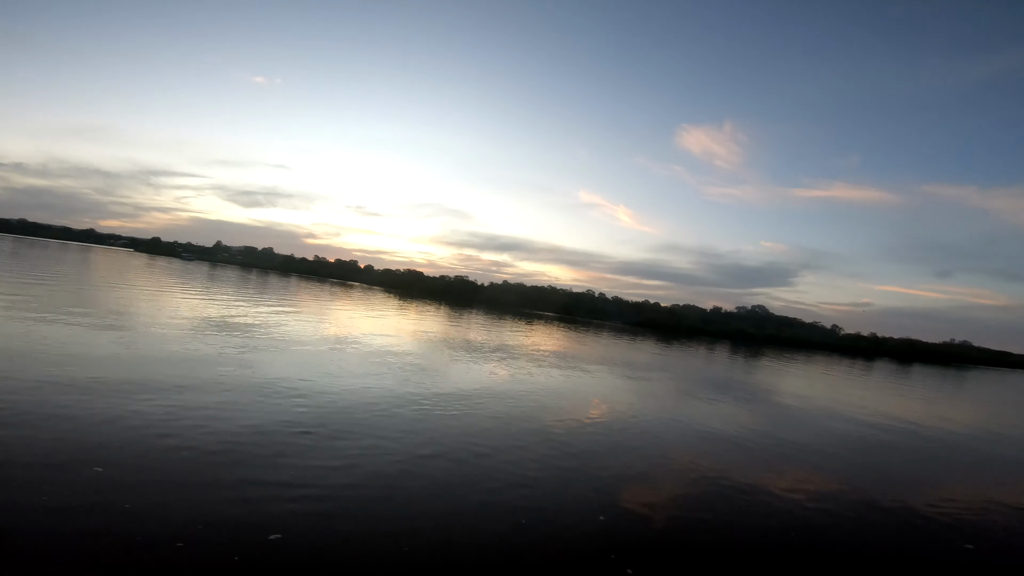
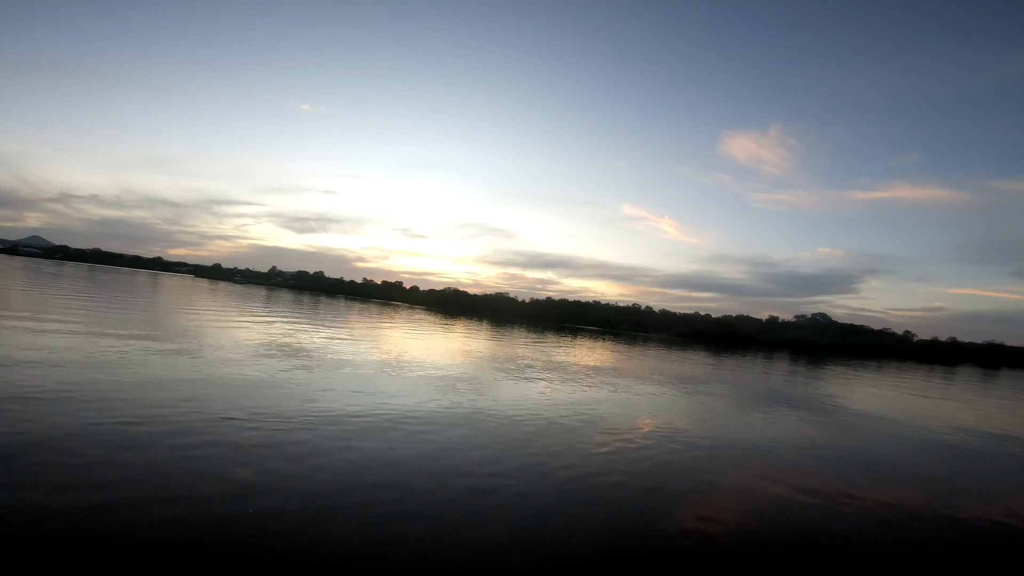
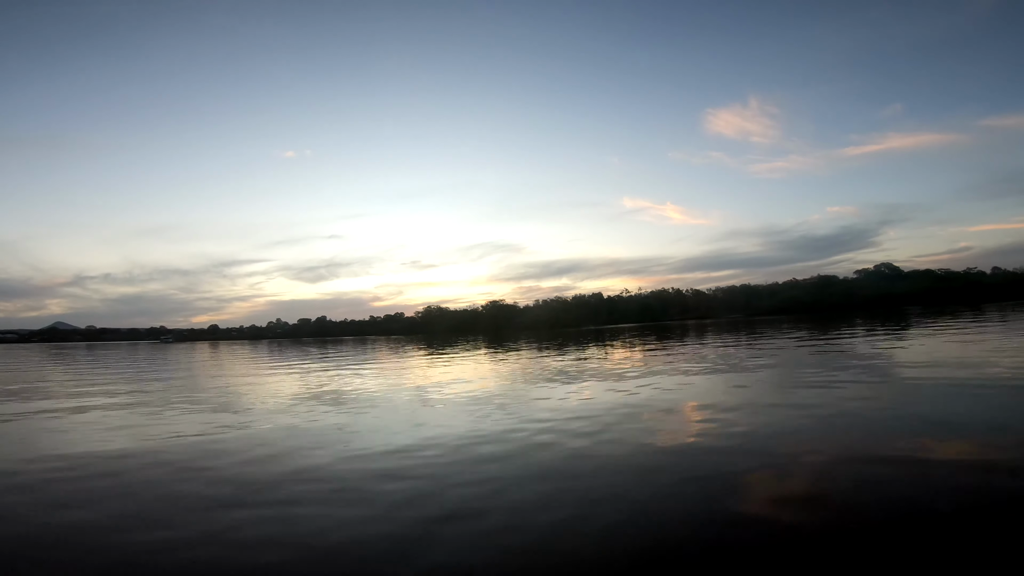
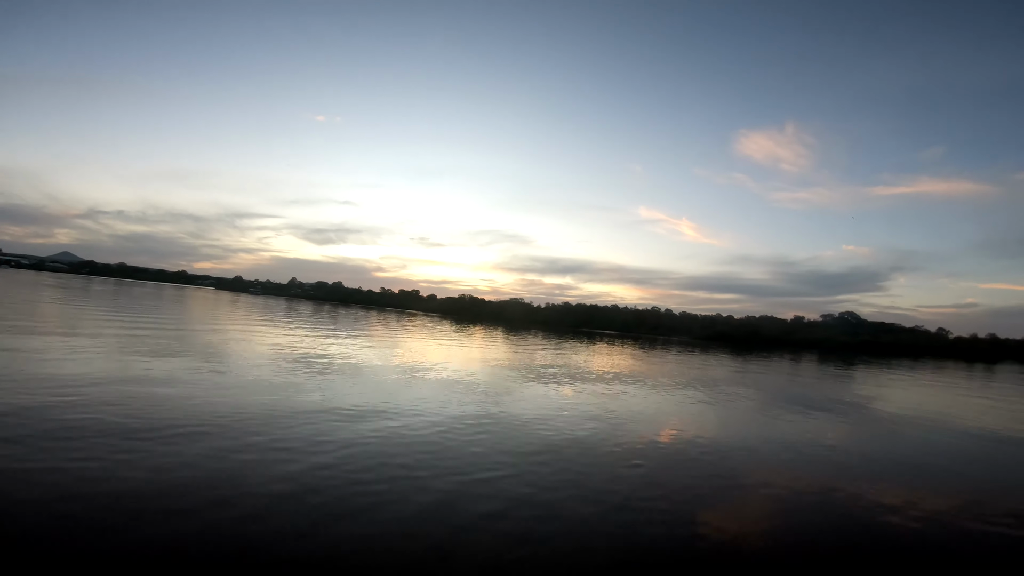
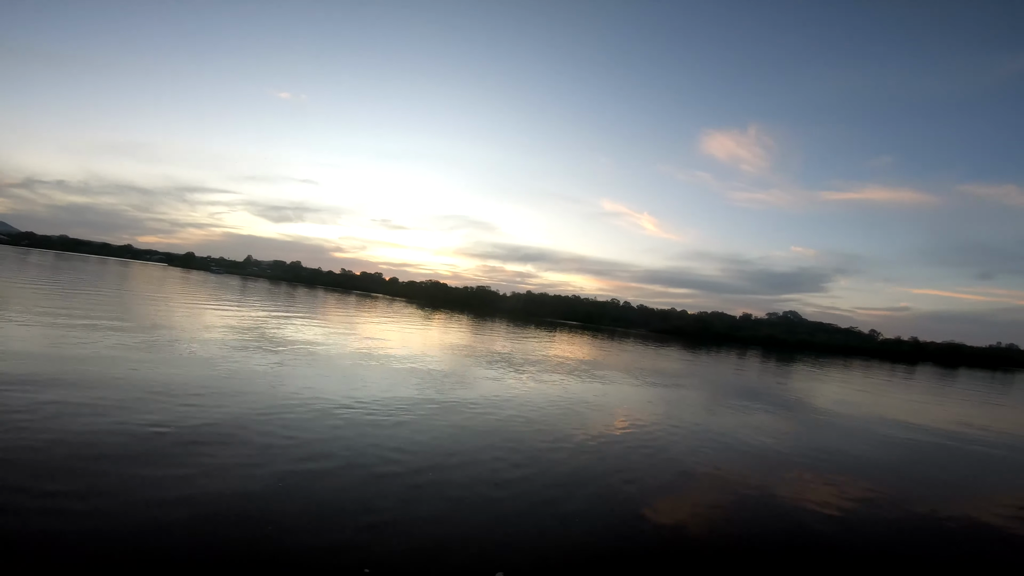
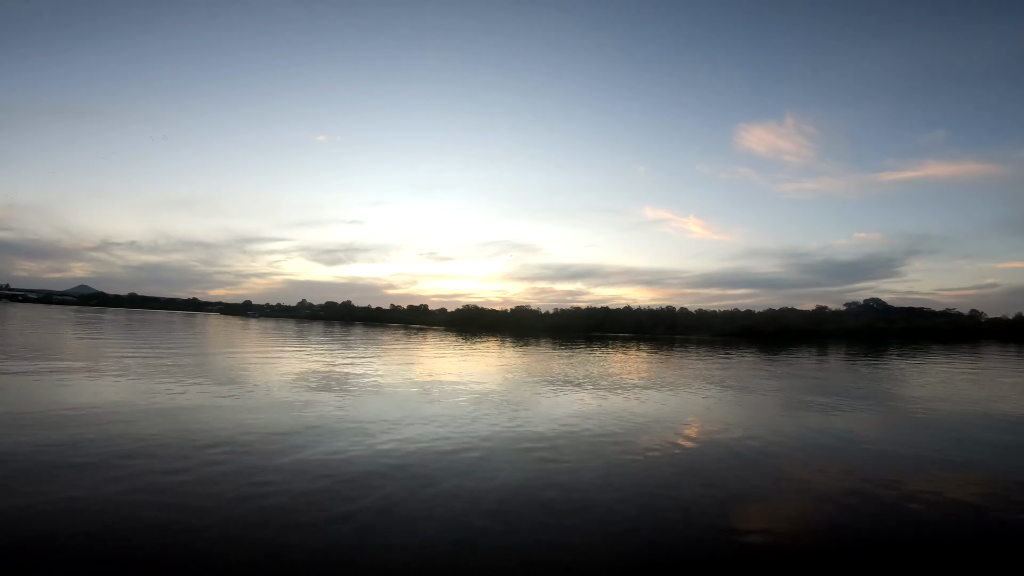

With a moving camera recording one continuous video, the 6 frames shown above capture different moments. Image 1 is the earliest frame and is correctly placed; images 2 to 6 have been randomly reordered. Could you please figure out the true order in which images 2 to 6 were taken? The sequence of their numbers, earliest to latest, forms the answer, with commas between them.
5, 2, 4, 6, 3
